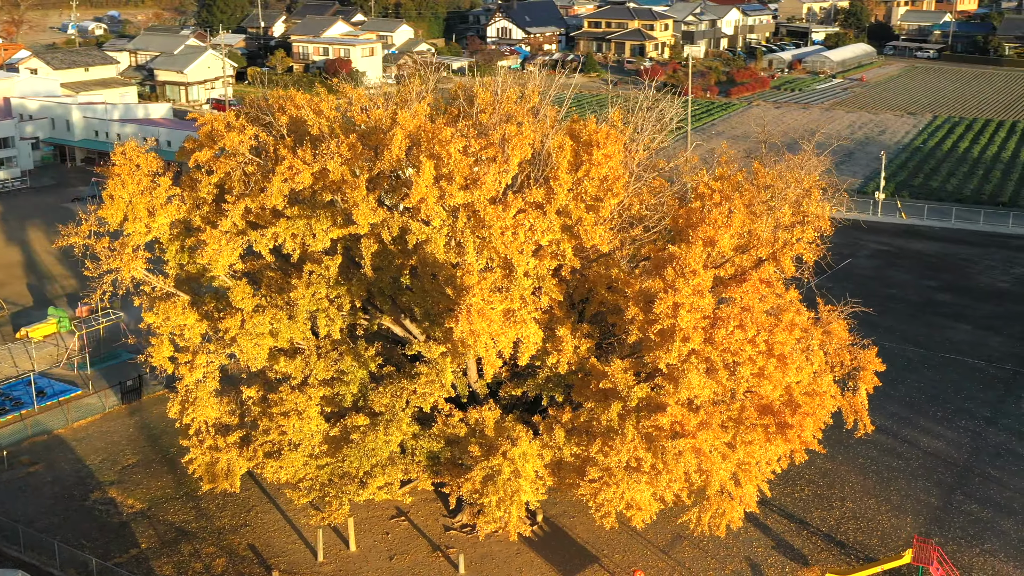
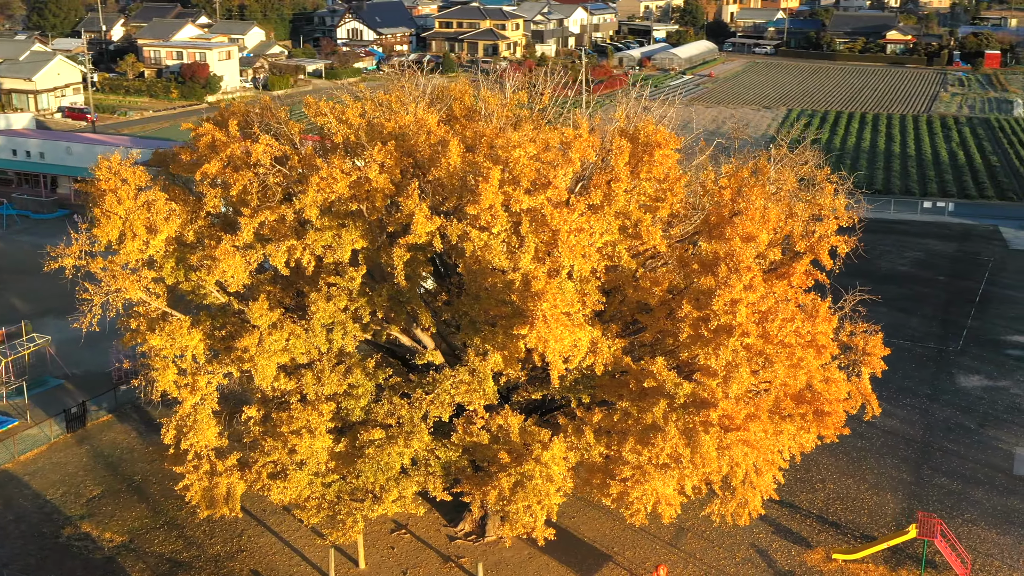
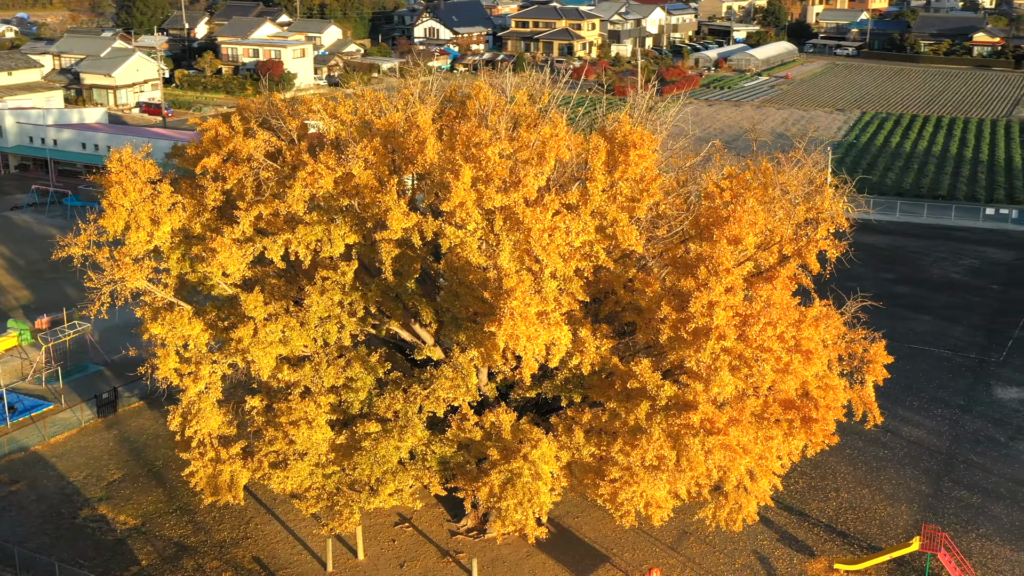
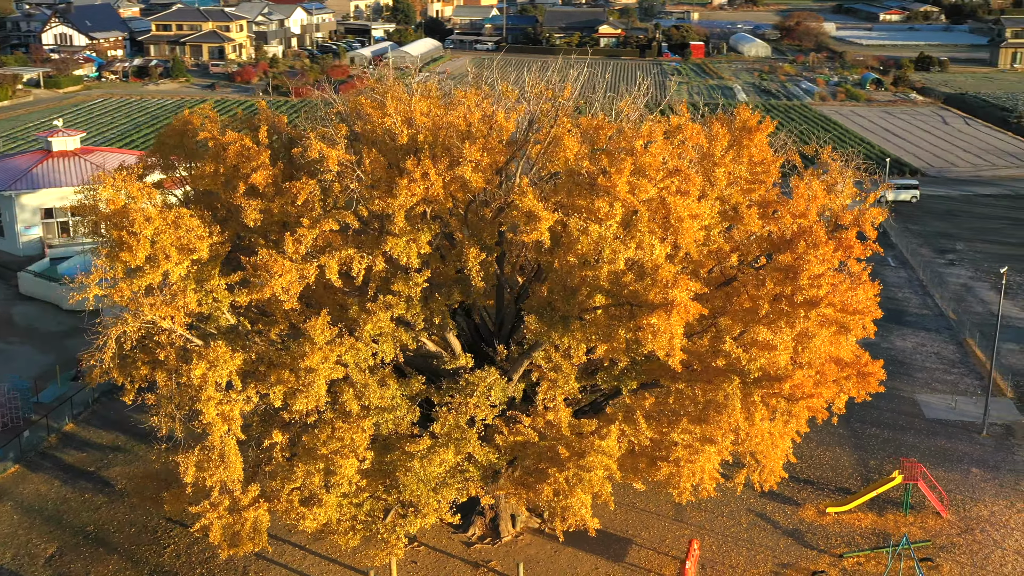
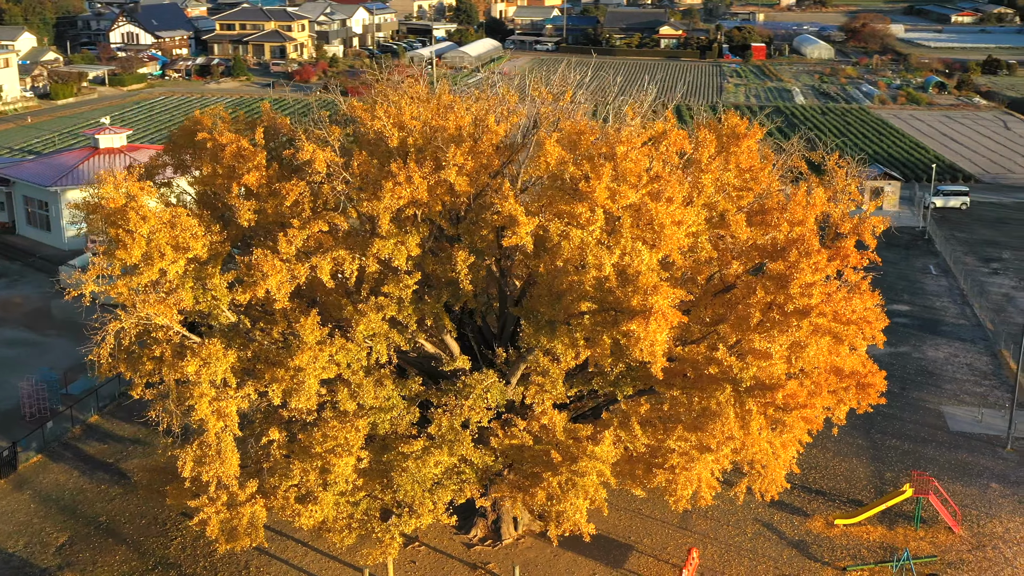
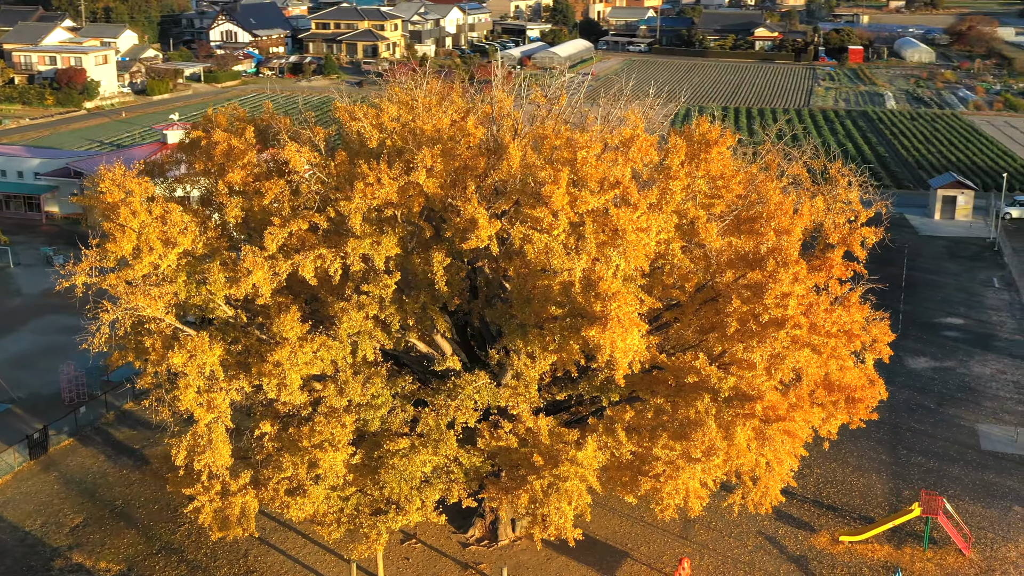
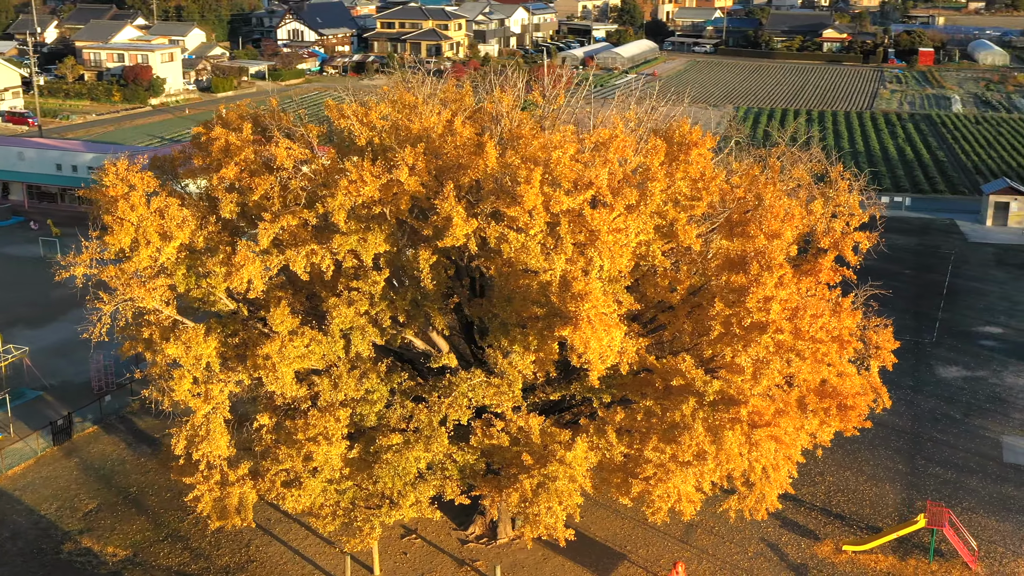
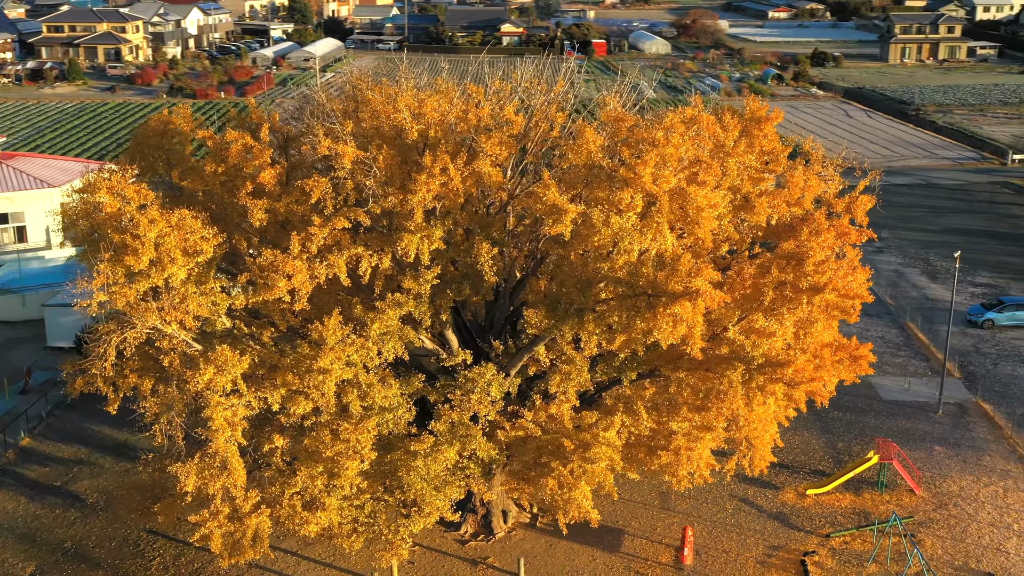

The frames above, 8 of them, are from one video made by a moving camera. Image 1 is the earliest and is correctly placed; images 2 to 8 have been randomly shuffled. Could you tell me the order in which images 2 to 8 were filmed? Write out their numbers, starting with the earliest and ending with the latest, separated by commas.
3, 2, 7, 6, 5, 4, 8
